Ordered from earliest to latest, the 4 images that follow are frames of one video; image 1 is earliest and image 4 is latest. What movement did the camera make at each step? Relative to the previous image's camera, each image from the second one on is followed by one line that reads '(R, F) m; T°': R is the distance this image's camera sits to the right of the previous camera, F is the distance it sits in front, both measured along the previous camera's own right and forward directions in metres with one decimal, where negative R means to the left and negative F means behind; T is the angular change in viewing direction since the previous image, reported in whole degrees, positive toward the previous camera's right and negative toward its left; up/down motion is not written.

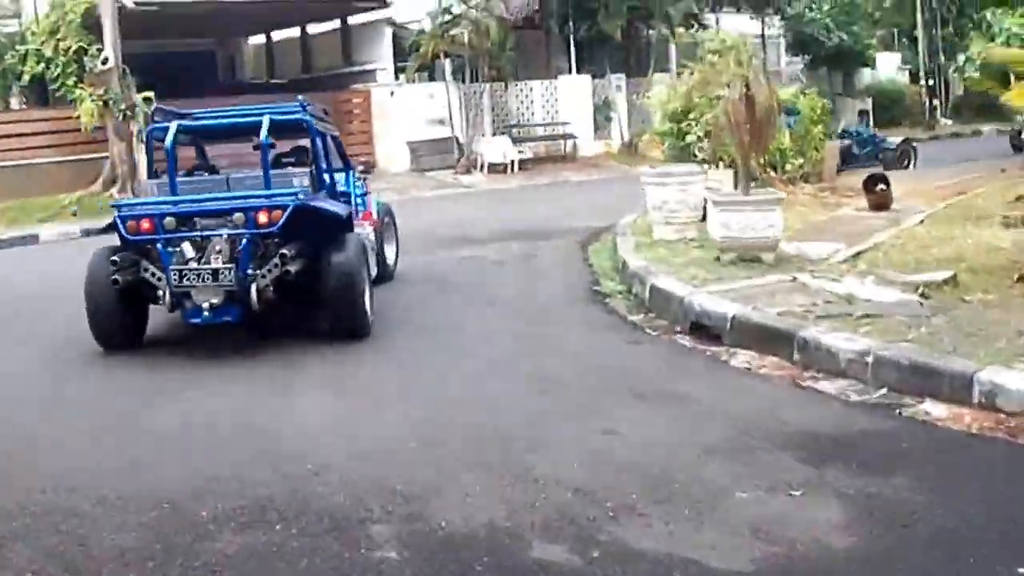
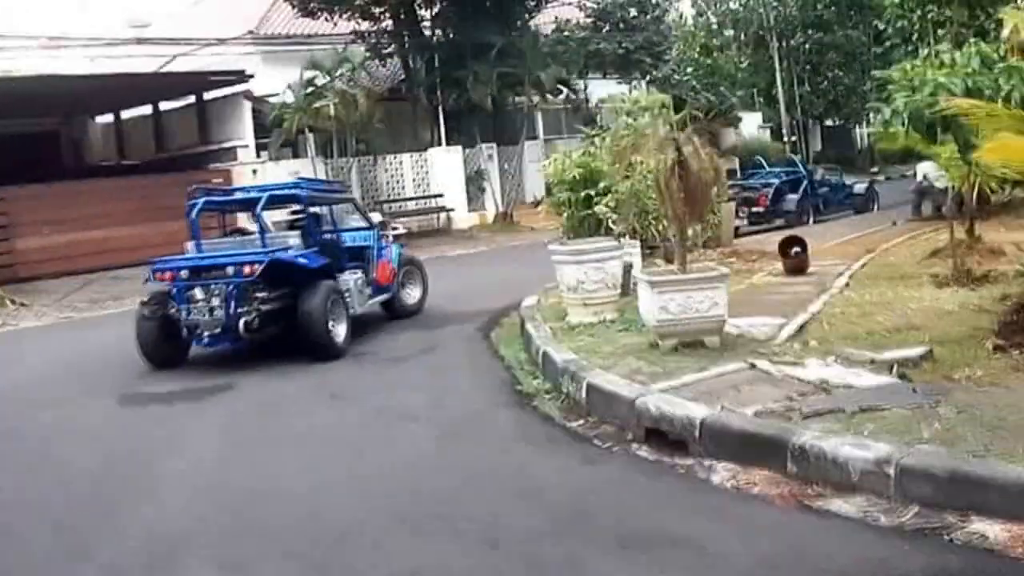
(-0.2, +1.2) m; +6°
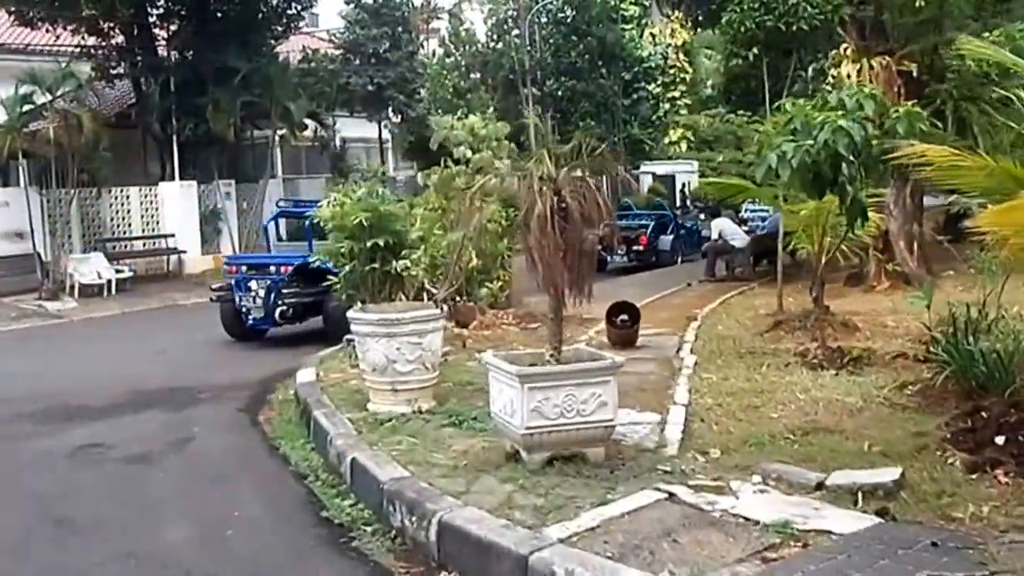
(-0.4, +2.1) m; +12°
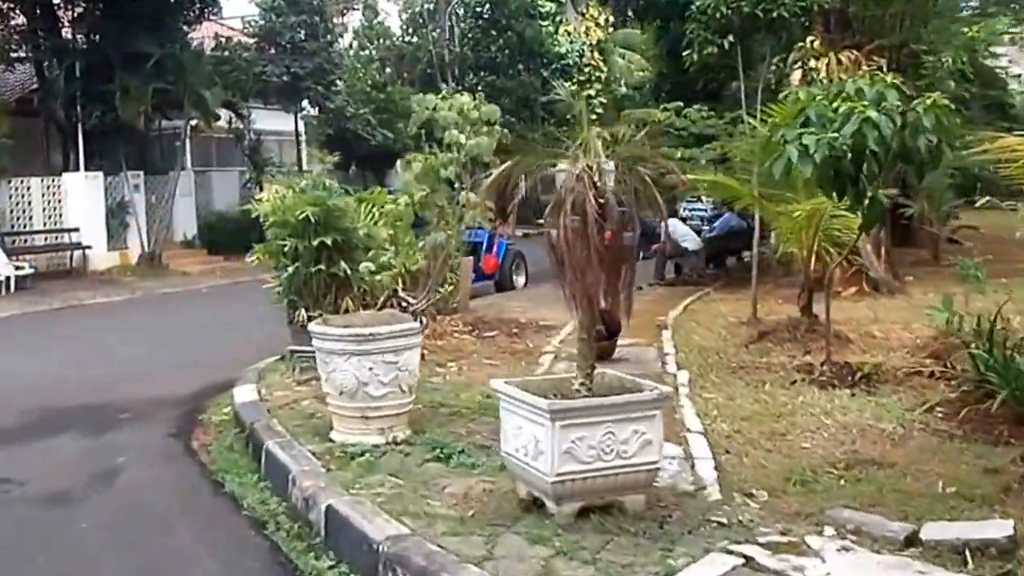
(-0.4, +1.0) m; +4°
